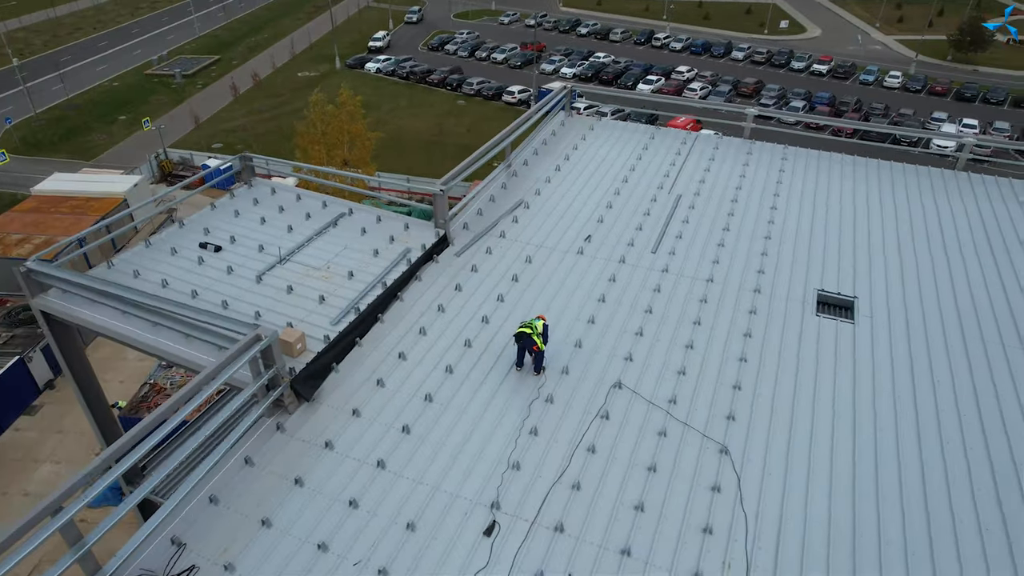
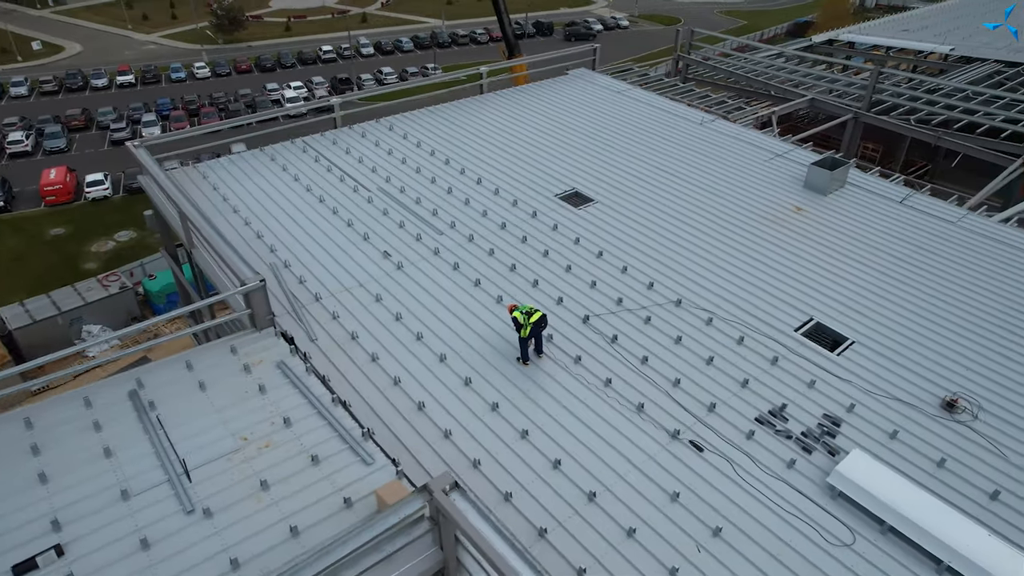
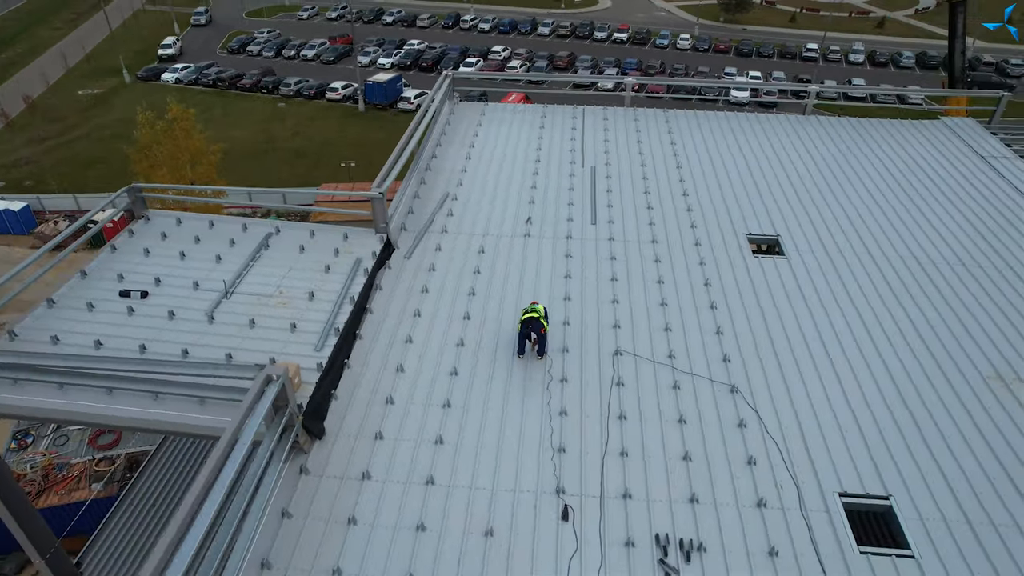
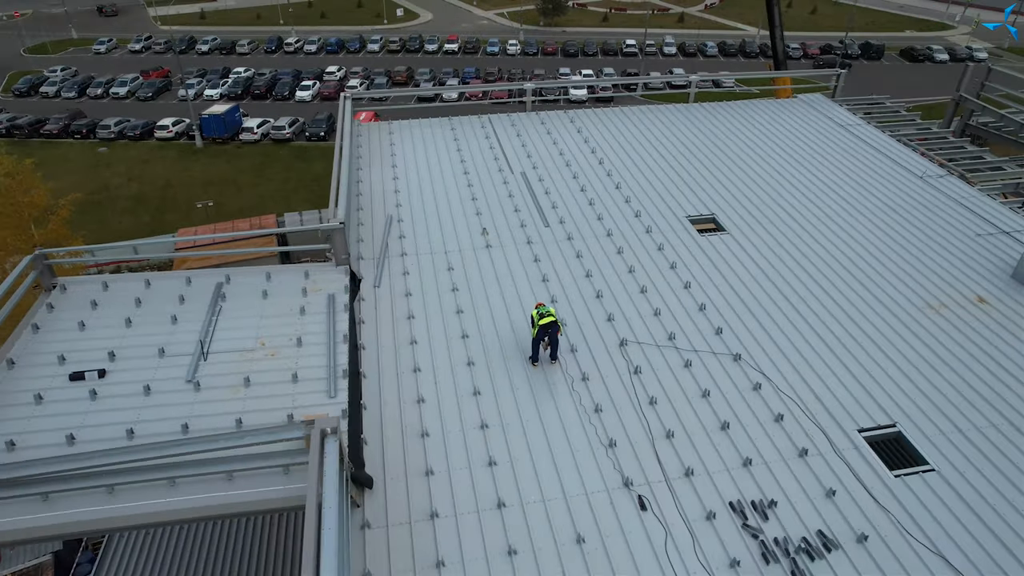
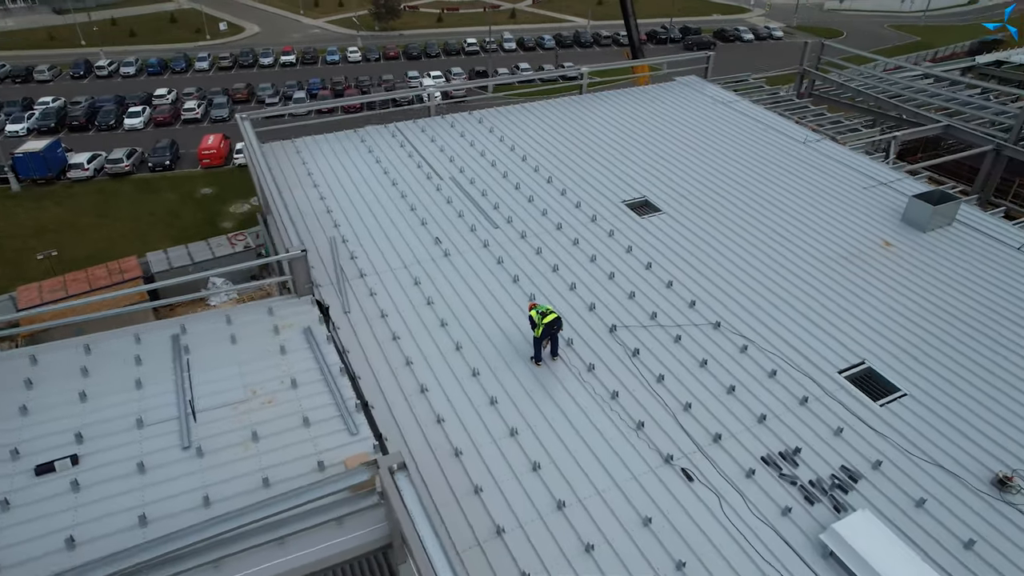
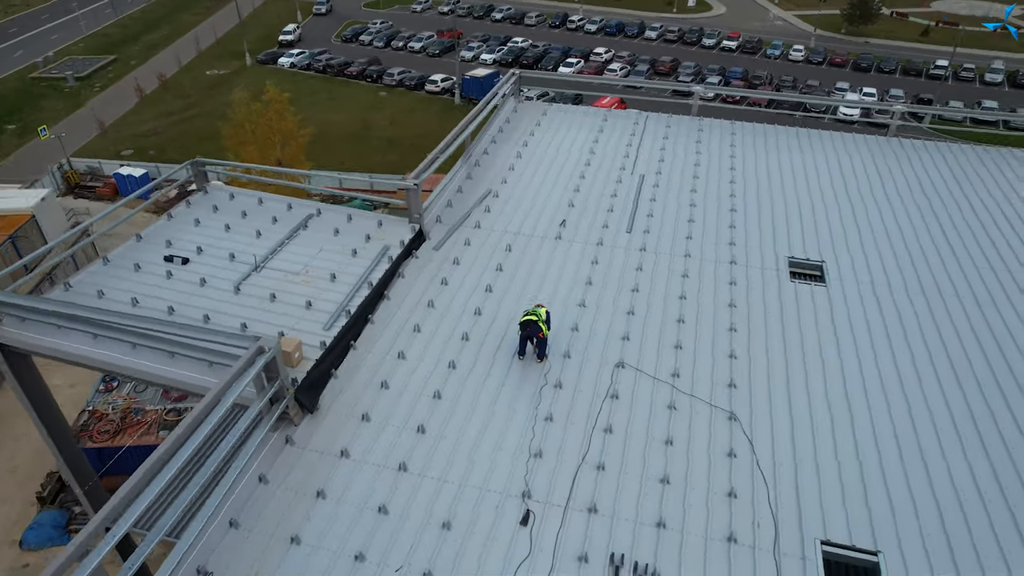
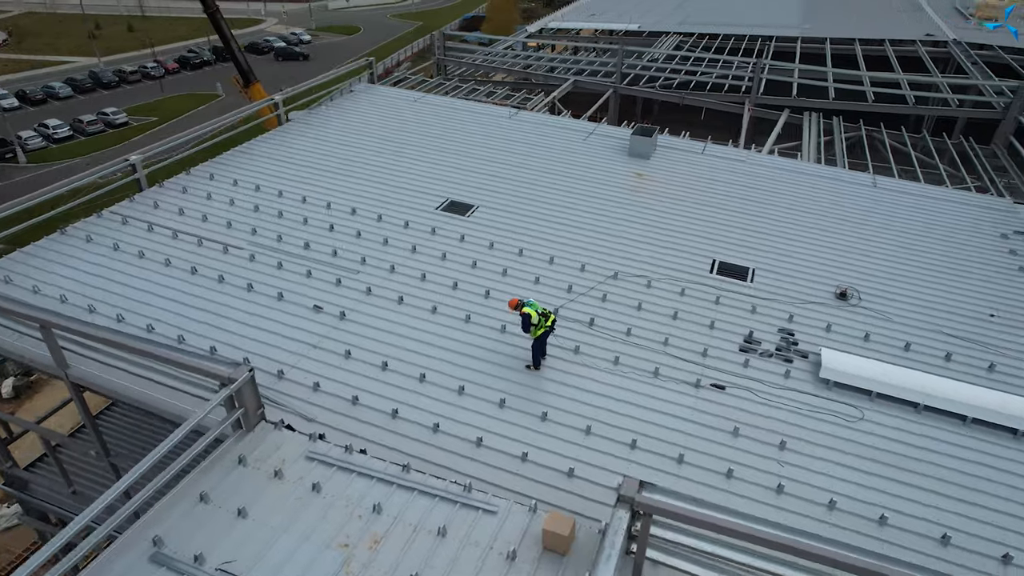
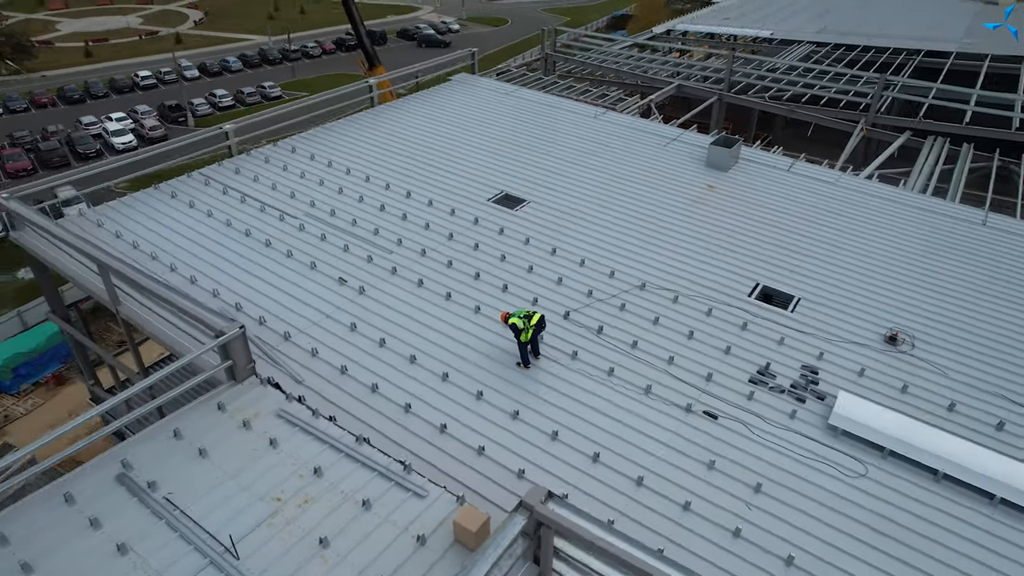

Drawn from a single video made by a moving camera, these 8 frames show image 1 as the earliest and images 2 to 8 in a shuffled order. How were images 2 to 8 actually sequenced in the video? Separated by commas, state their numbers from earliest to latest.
6, 3, 4, 5, 2, 8, 7
